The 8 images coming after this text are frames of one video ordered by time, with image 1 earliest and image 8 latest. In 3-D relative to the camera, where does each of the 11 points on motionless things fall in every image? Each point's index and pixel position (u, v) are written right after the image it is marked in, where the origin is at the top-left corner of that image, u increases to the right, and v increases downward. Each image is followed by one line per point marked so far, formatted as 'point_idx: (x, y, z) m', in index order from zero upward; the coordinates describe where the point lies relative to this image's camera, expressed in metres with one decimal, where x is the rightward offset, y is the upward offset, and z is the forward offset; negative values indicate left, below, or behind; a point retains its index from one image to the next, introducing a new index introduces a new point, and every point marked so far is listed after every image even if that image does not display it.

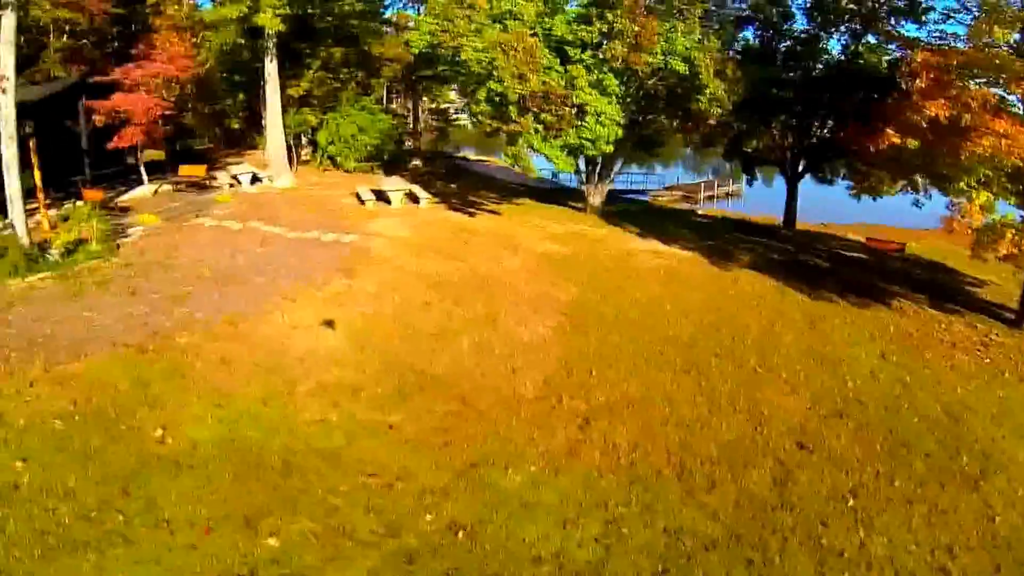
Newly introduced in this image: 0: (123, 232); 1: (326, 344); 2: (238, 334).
0: (-3.5, +0.6, +11.4) m
1: (-0.9, -0.3, +5.9) m
2: (-1.3, -0.4, +5.9) m
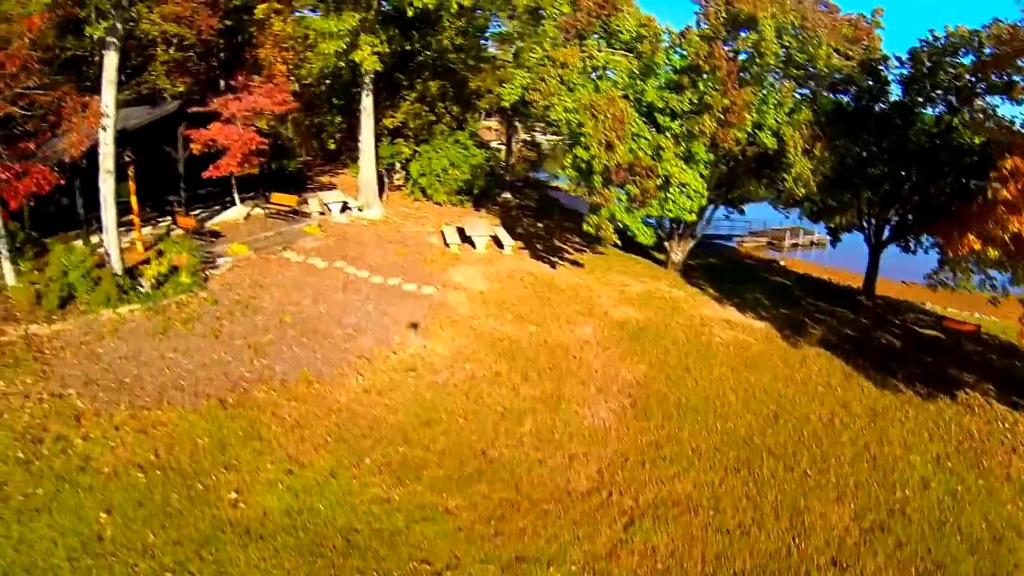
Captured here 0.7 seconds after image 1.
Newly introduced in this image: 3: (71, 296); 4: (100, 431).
0: (-2.8, +0.3, +11.9) m
1: (-0.6, -0.7, +6.2) m
2: (-1.0, -0.7, +6.2) m
3: (-3.2, -0.1, +9.1) m
4: (-1.9, -0.7, +6.0) m
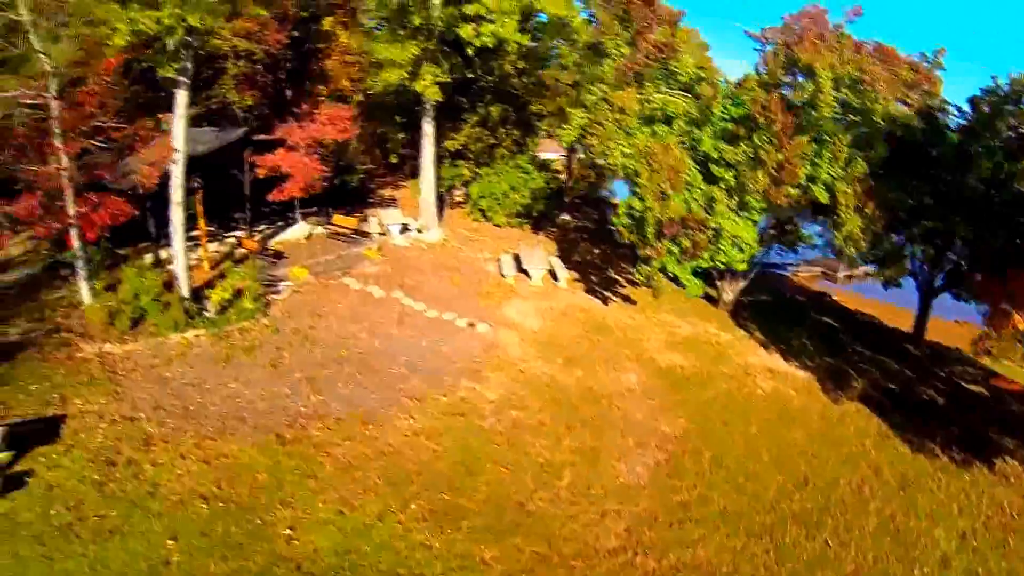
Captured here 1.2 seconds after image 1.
0: (-2.3, +0.1, +12.3) m
1: (-0.4, -0.9, +6.6) m
2: (-0.8, -0.9, +6.6) m
3: (-2.8, -0.2, +9.6) m
4: (-1.7, -0.9, +6.4) m
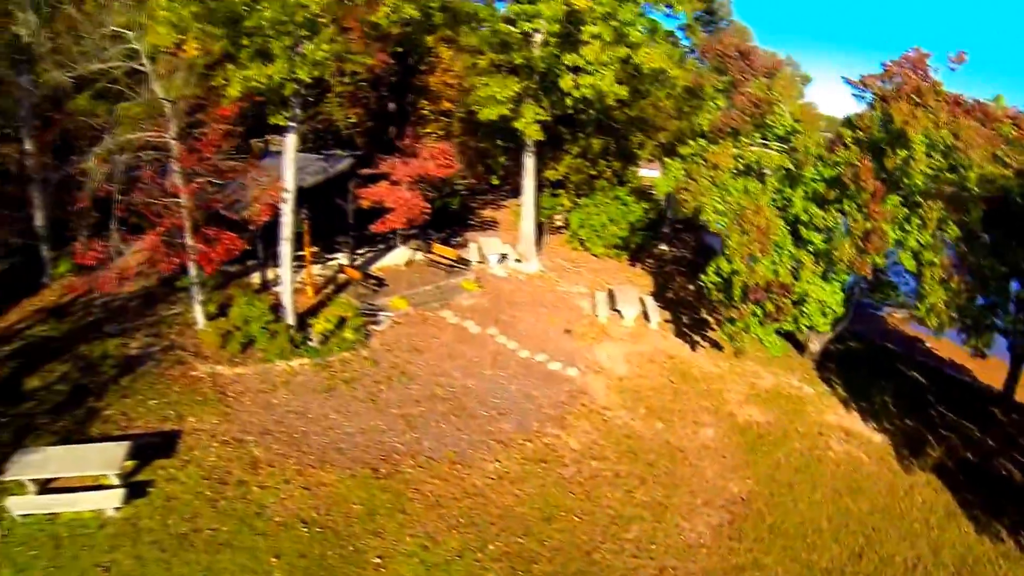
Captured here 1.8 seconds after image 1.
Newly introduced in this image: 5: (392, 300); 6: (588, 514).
0: (-1.4, -0.2, +13.0) m
1: (0.0, -1.3, +7.1) m
2: (-0.4, -1.2, +7.2) m
3: (-2.1, -0.4, +10.3) m
4: (-1.3, -1.1, +7.1) m
5: (-1.2, -0.1, +13.6) m
6: (+0.5, -1.3, +7.3) m
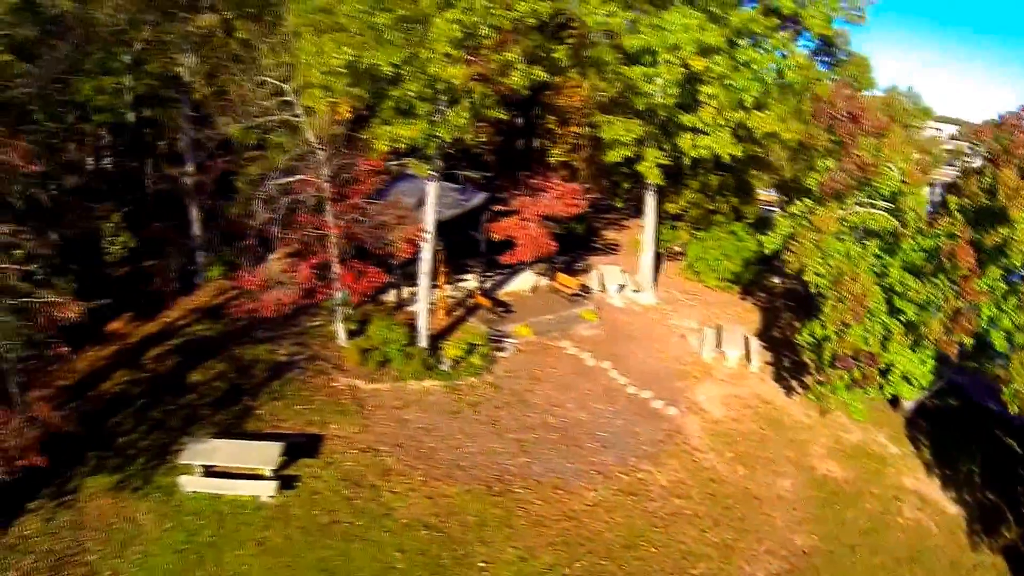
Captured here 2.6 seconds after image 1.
0: (-0.2, -0.6, +14.3) m
1: (+0.6, -1.7, +8.3) m
2: (+0.2, -1.6, +8.4) m
3: (-1.2, -0.7, +11.7) m
4: (-0.7, -1.4, +8.4) m
5: (+0.1, -0.4, +14.9) m
6: (+1.0, -1.7, +8.5) m
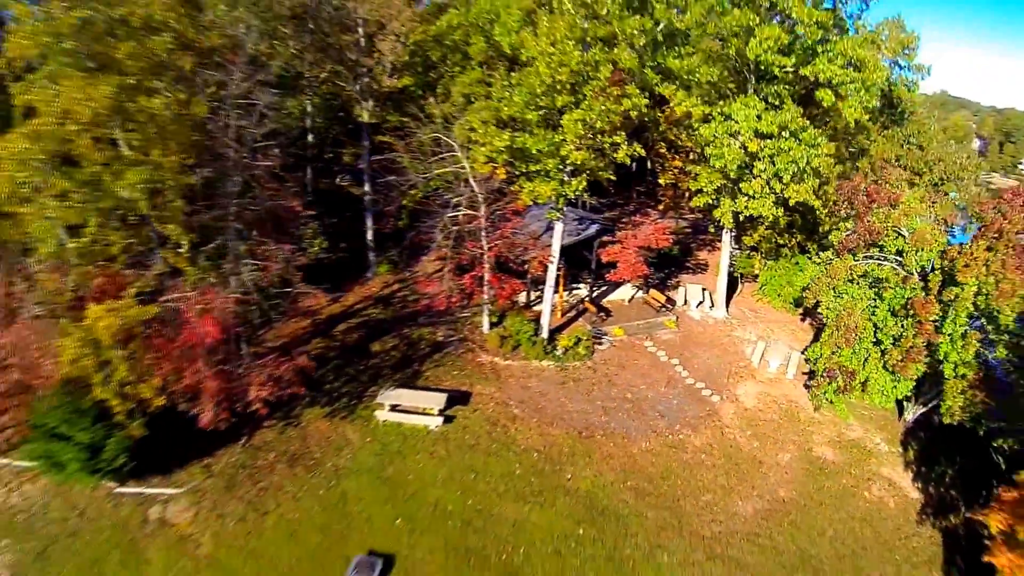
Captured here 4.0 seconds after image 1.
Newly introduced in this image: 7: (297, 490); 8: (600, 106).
0: (+1.2, -0.7, +18.8) m
1: (+1.4, -1.9, +12.7) m
2: (+1.0, -1.8, +12.9) m
3: (0.0, -0.7, +16.2) m
4: (+0.1, -1.5, +12.9) m
5: (+1.5, -0.6, +19.3) m
6: (+1.8, -2.0, +12.9) m
7: (-2.2, -2.1, +12.8) m
8: (+1.0, +2.1, +14.2) m
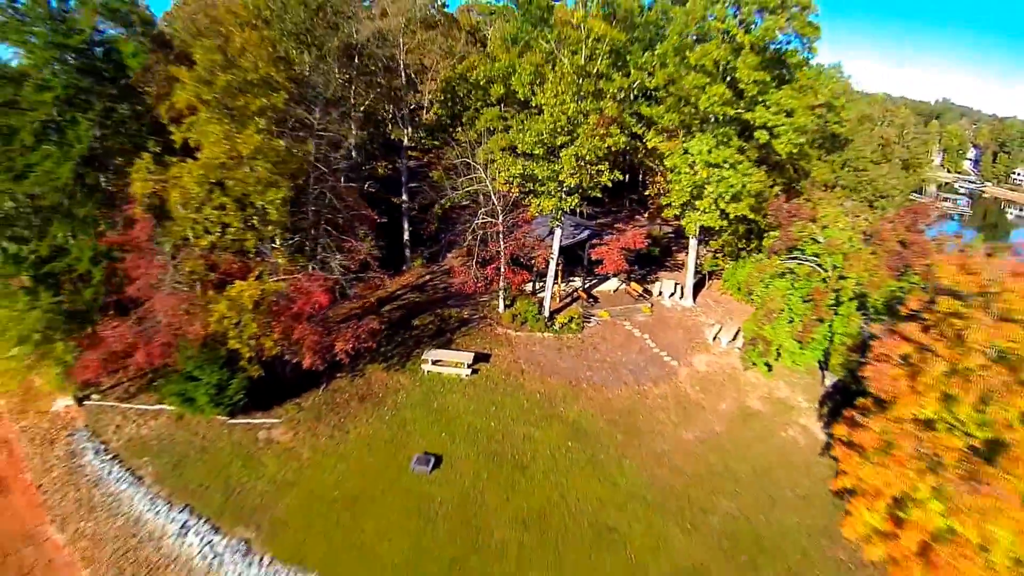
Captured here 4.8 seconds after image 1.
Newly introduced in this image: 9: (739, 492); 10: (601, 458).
0: (+1.4, -0.6, +23.8) m
1: (+1.5, -1.7, +17.7) m
2: (+1.2, -1.6, +17.9) m
3: (+0.2, -0.6, +21.3) m
4: (+0.3, -1.3, +17.9) m
5: (+1.7, -0.5, +24.3) m
6: (+2.0, -1.8, +17.9) m
7: (-2.1, -1.9, +17.8) m
8: (+1.2, +2.2, +19.3) m
9: (+2.9, -2.6, +16.1) m
10: (+1.2, -2.2, +16.5) m
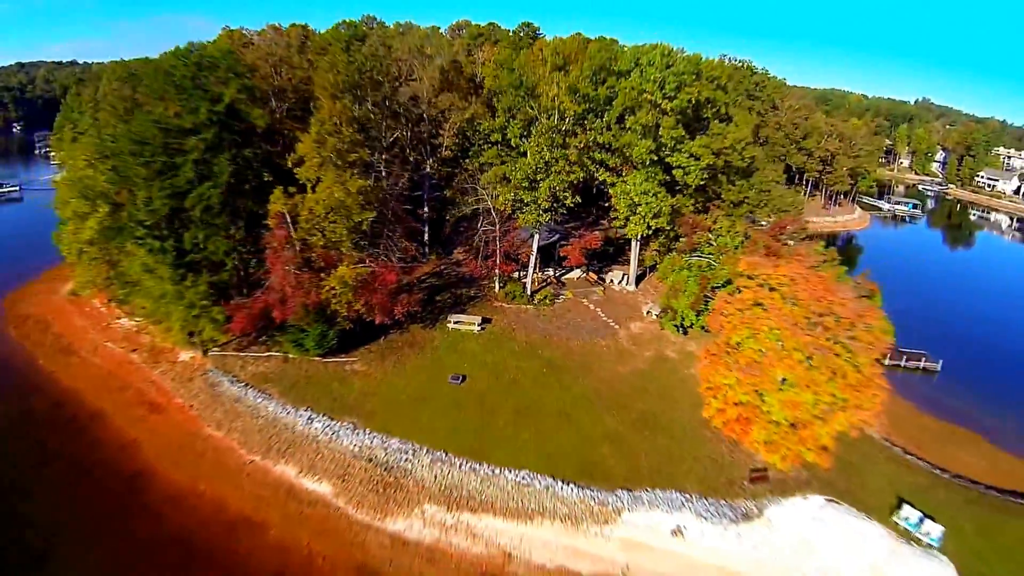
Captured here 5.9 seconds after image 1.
0: (+1.2, -0.3, +33.7) m
1: (+1.4, -1.4, +27.6) m
2: (+1.1, -1.3, +27.8) m
3: (0.0, -0.2, +31.1) m
4: (+0.2, -1.0, +27.8) m
5: (+1.5, -0.2, +34.2) m
6: (+1.9, -1.5, +27.8) m
7: (-2.1, -1.5, +27.6) m
8: (+1.1, +2.5, +29.2) m
9: (+2.9, -2.3, +26.0) m
10: (+1.1, -1.9, +26.4) m
